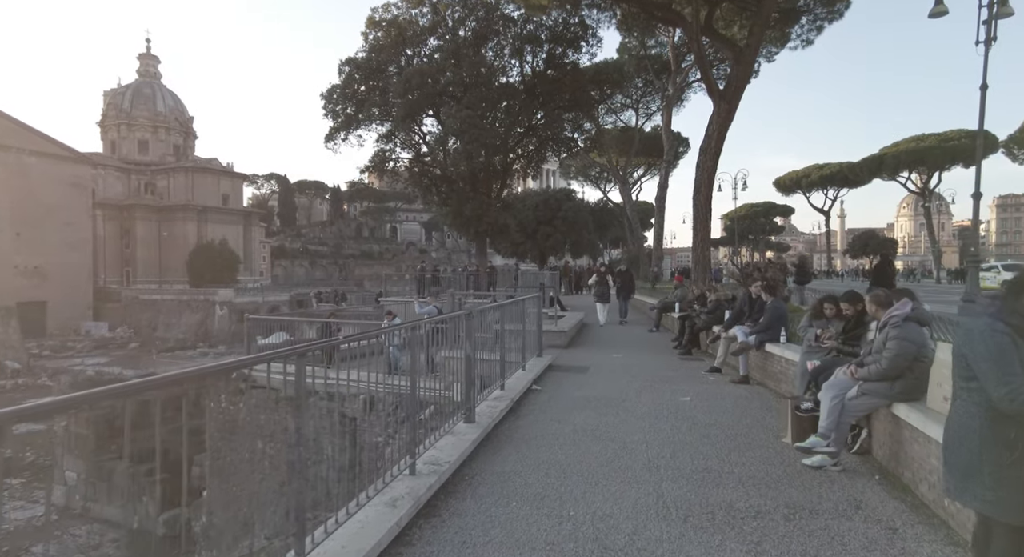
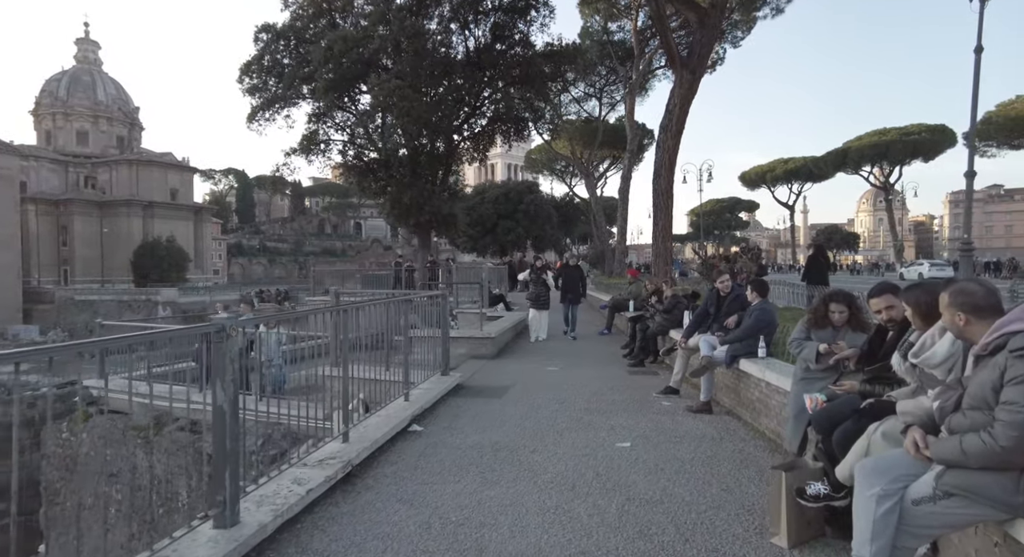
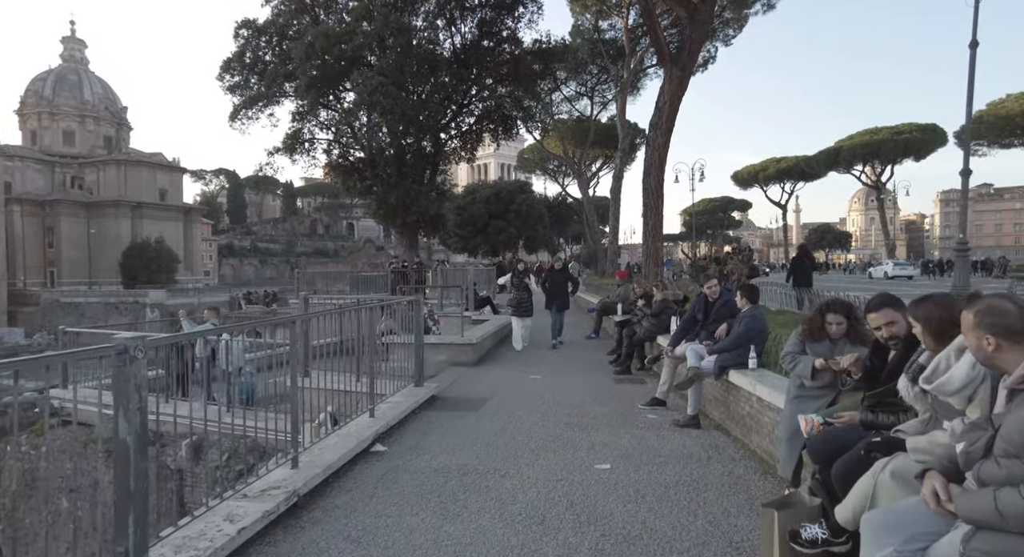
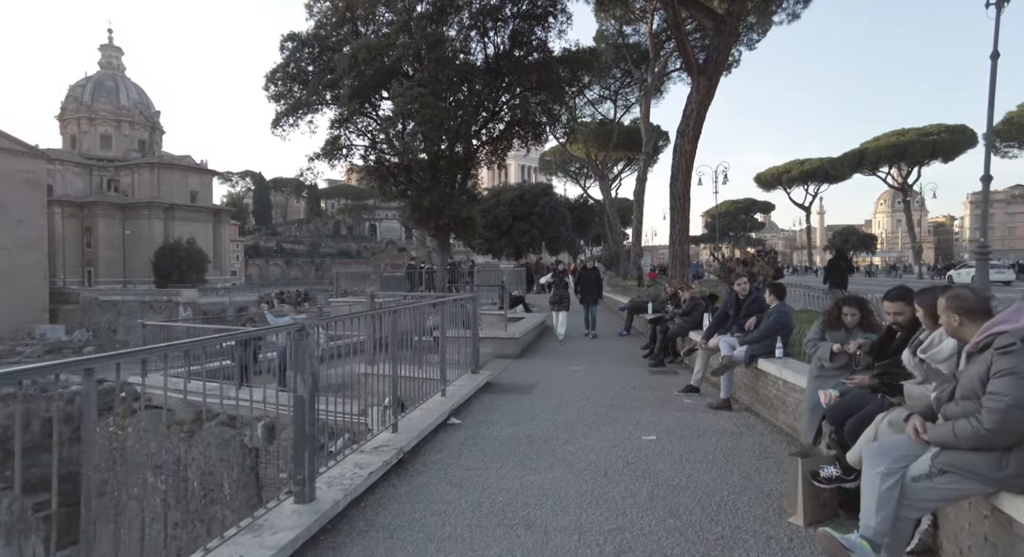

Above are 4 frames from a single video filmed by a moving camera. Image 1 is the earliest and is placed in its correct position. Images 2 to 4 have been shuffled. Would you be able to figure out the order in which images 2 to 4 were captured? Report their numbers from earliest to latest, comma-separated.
4, 2, 3
